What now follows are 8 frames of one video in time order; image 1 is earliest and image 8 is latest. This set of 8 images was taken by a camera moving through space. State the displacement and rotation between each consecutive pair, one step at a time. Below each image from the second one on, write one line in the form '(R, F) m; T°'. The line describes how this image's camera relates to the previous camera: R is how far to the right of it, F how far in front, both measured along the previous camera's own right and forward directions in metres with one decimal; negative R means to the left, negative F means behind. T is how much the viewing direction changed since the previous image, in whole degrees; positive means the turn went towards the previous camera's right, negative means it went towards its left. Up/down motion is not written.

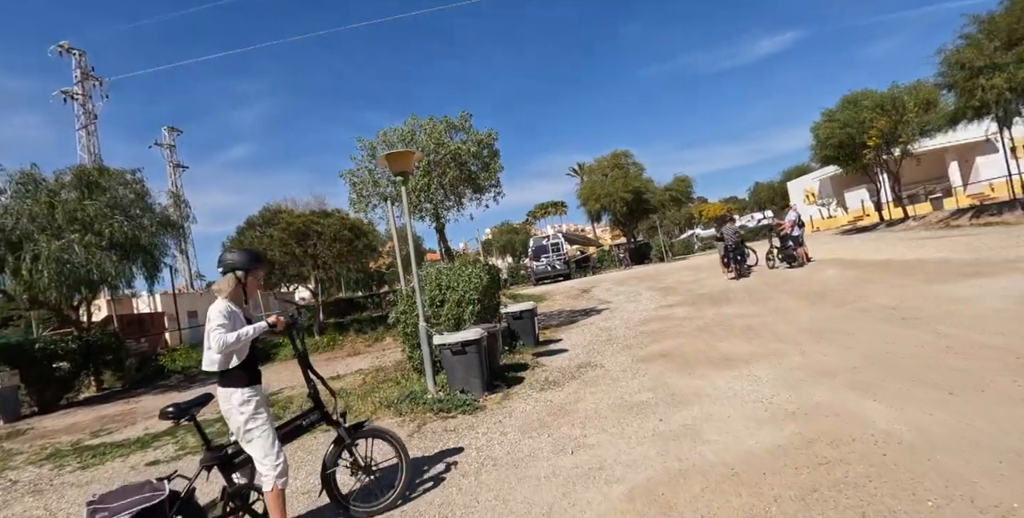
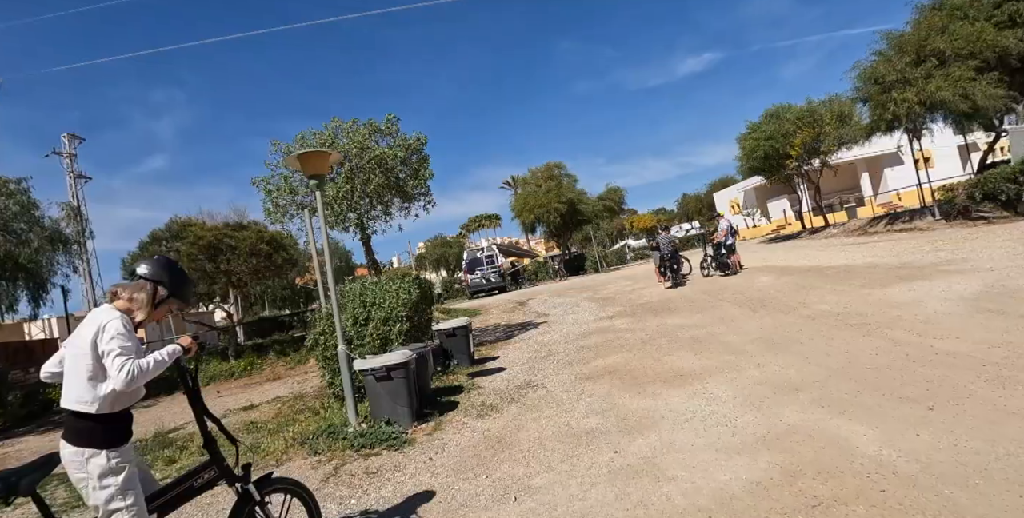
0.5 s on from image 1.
(+0.1, +0.8) m; +7°
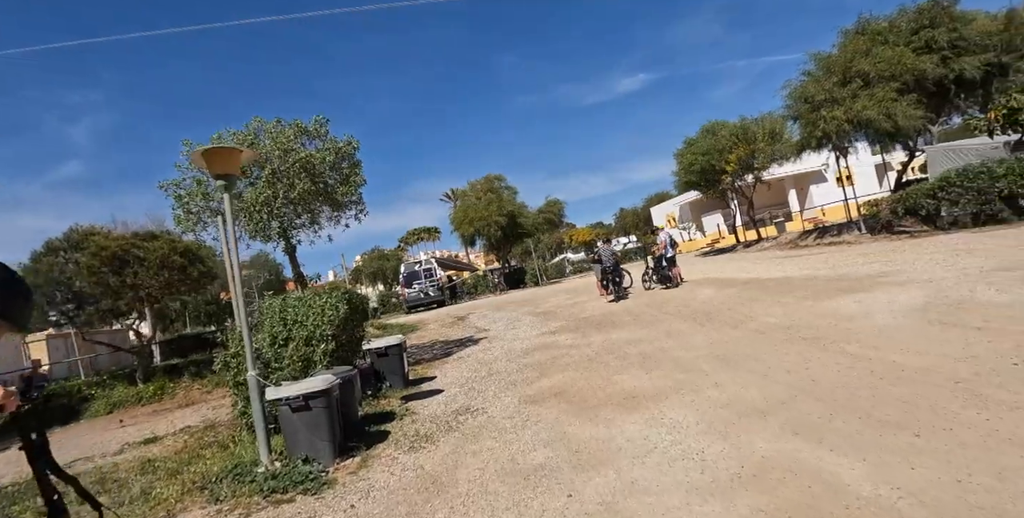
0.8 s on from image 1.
(0.0, +0.7) m; +7°
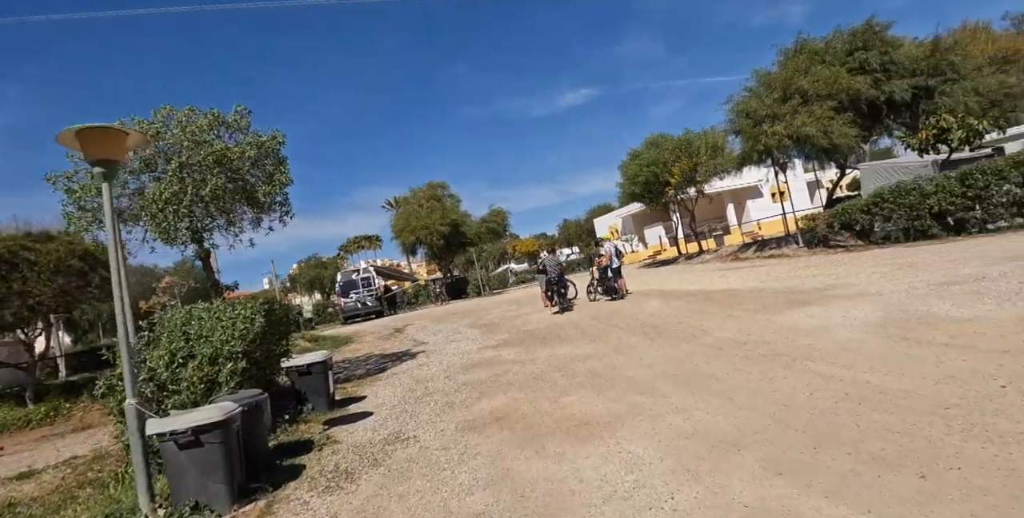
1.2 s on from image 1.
(+0.1, +0.8) m; +6°
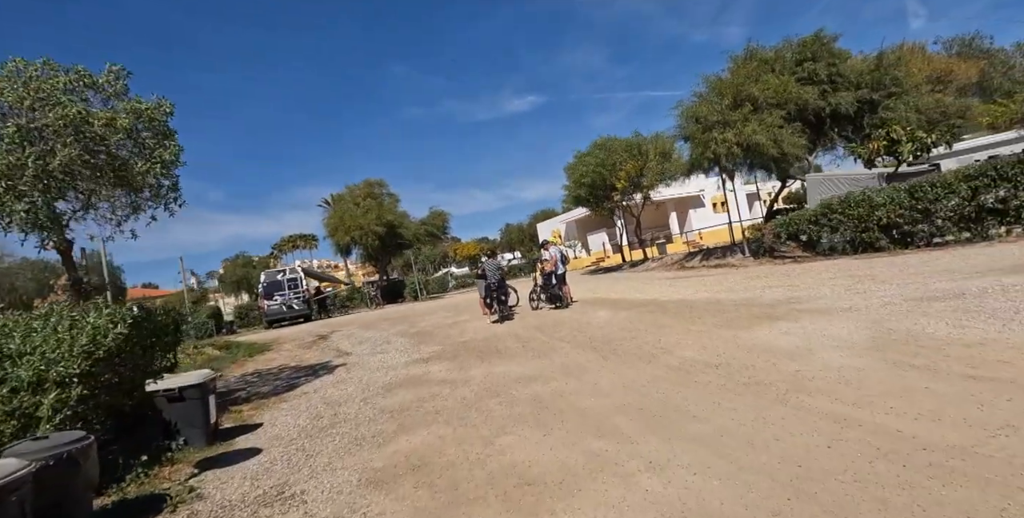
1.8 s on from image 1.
(+0.1, +1.3) m; +6°
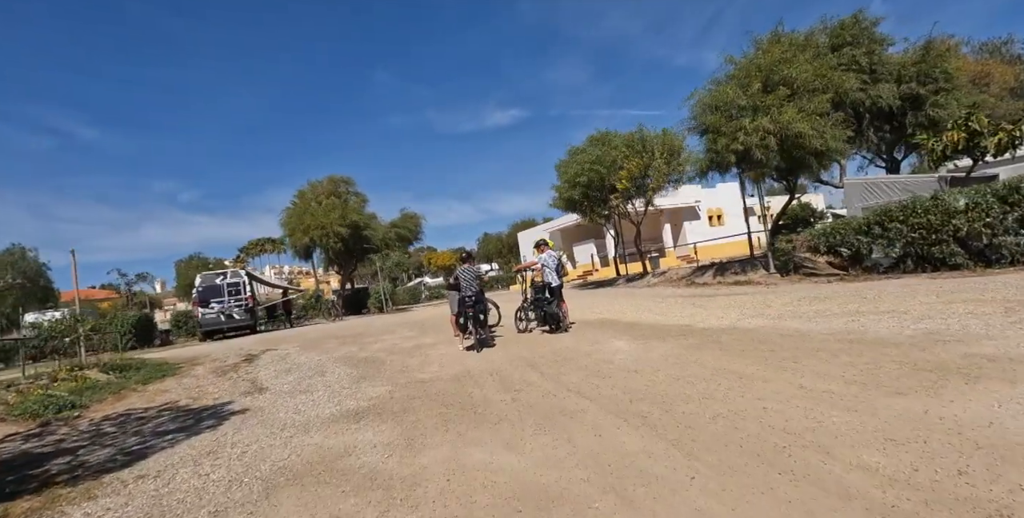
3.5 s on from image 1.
(-0.1, +3.5) m; +3°
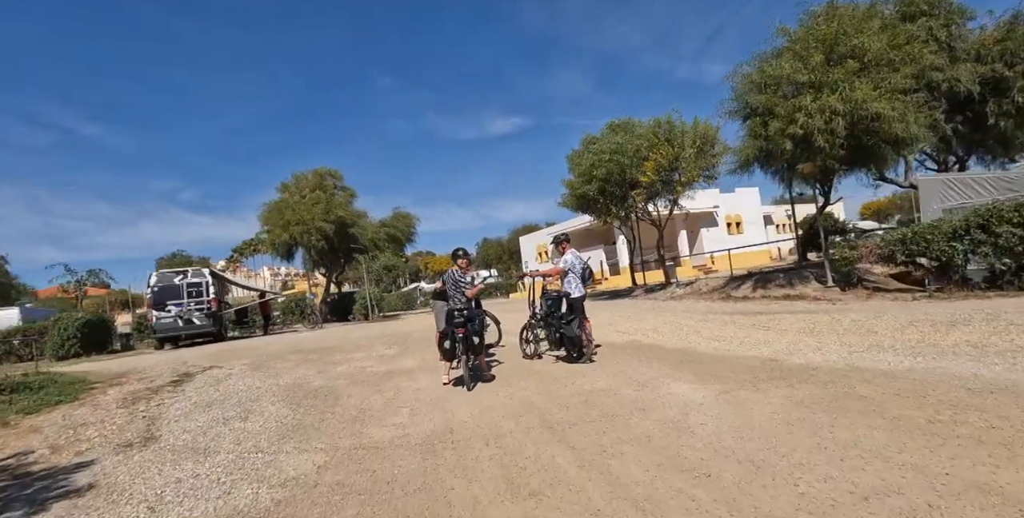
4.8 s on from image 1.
(-0.1, +2.9) m; 0°
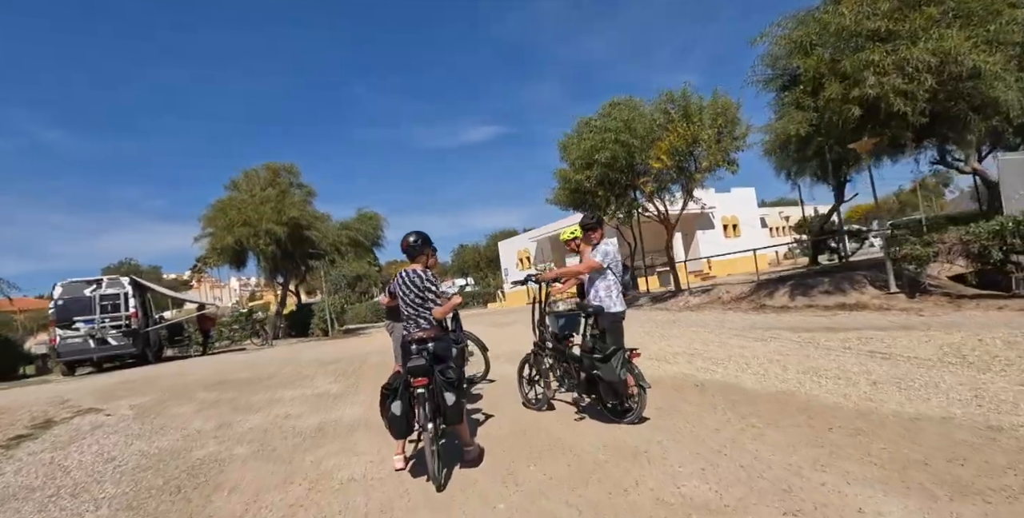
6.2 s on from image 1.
(-0.2, +3.0) m; +3°
